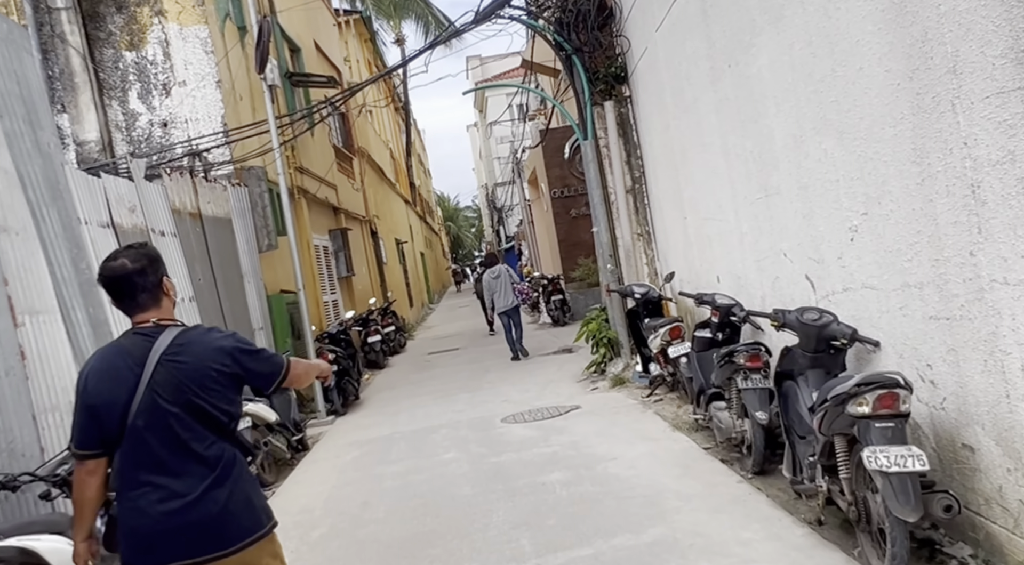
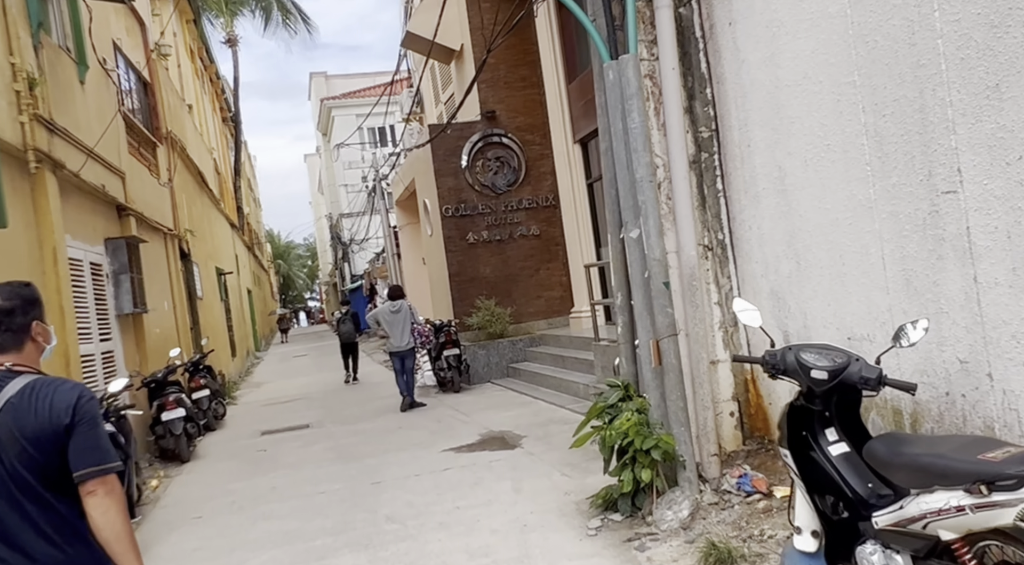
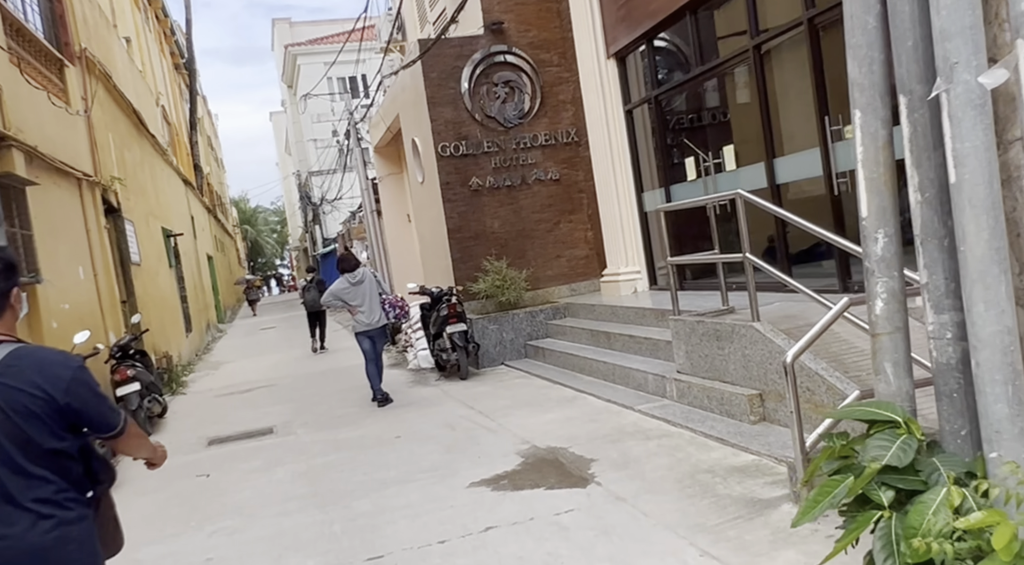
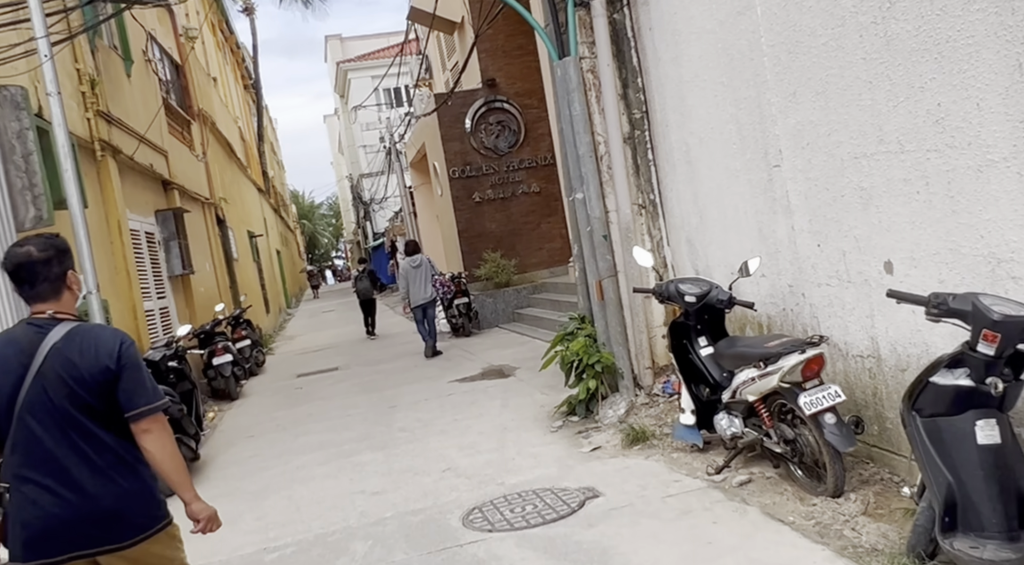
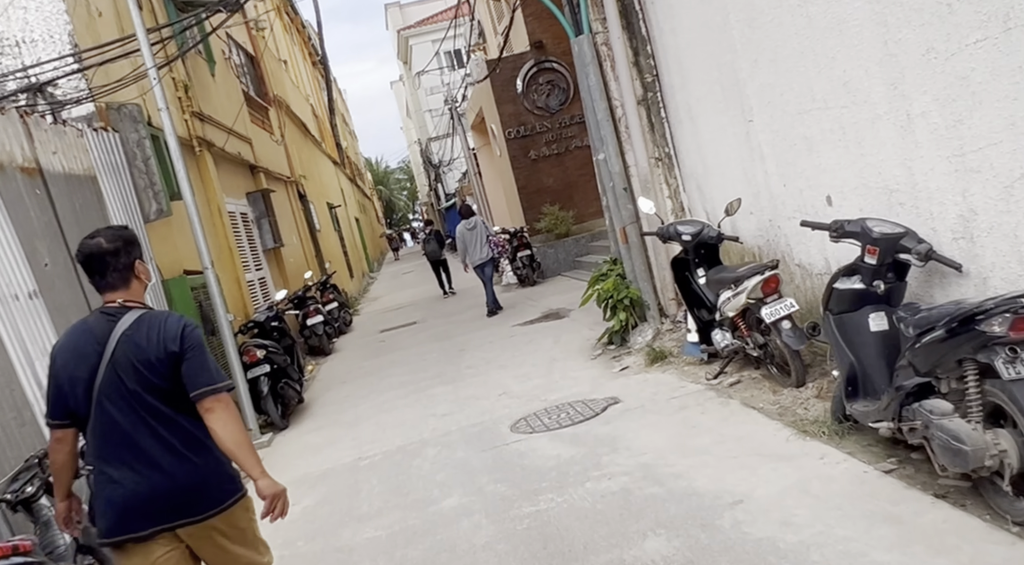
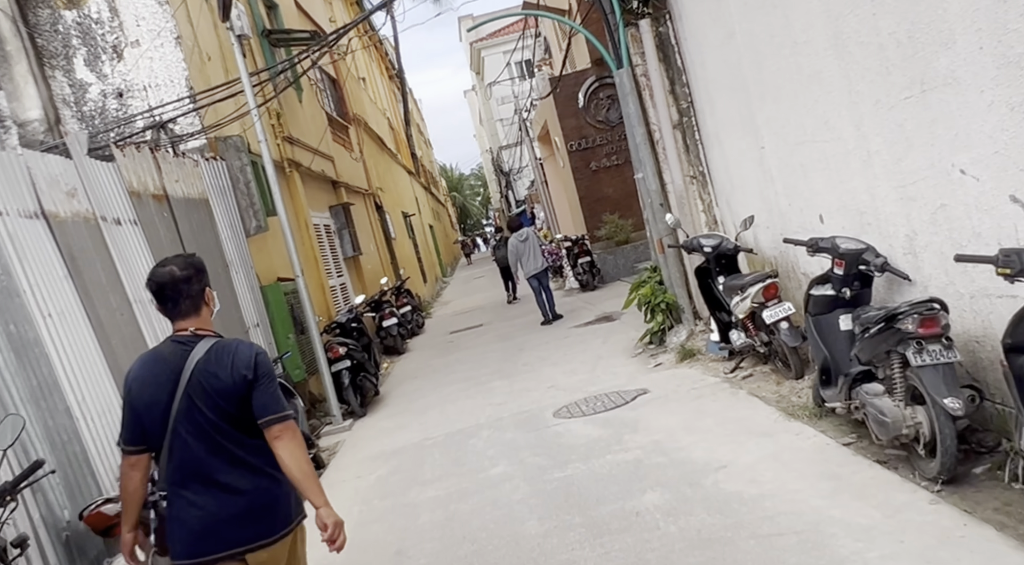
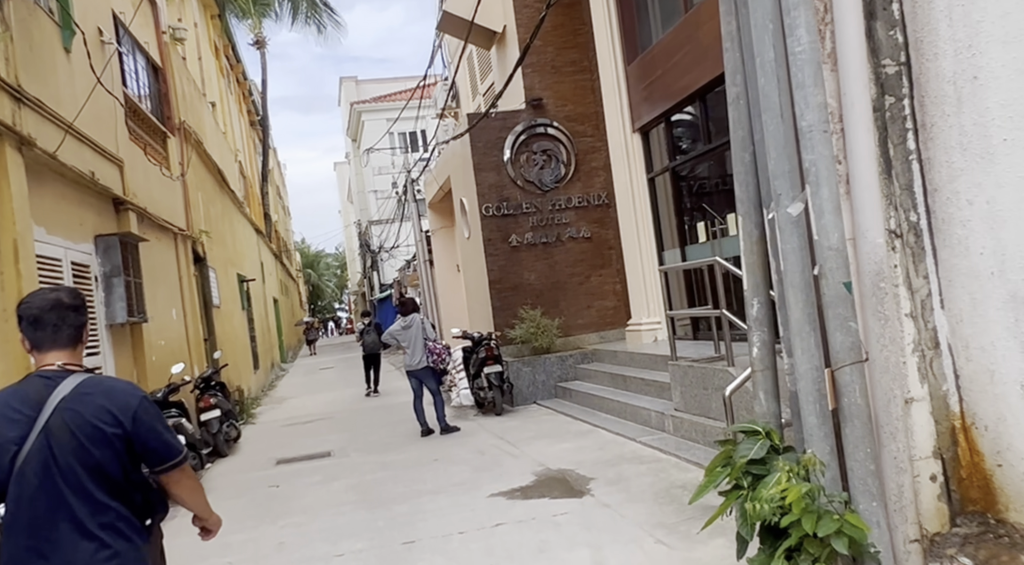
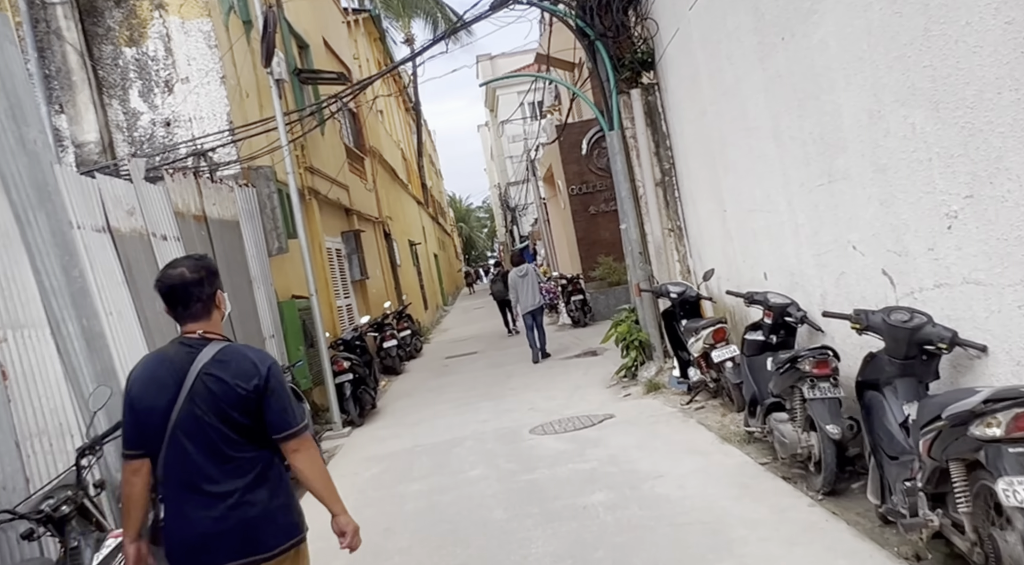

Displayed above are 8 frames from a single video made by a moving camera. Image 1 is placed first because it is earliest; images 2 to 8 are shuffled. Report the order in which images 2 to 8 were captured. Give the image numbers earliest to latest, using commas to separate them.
8, 6, 5, 4, 2, 7, 3
